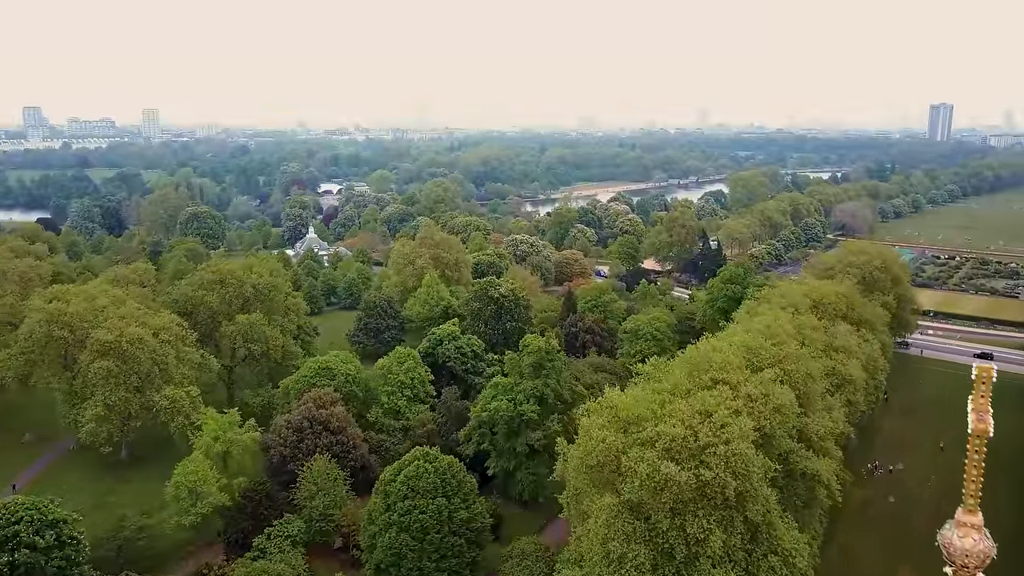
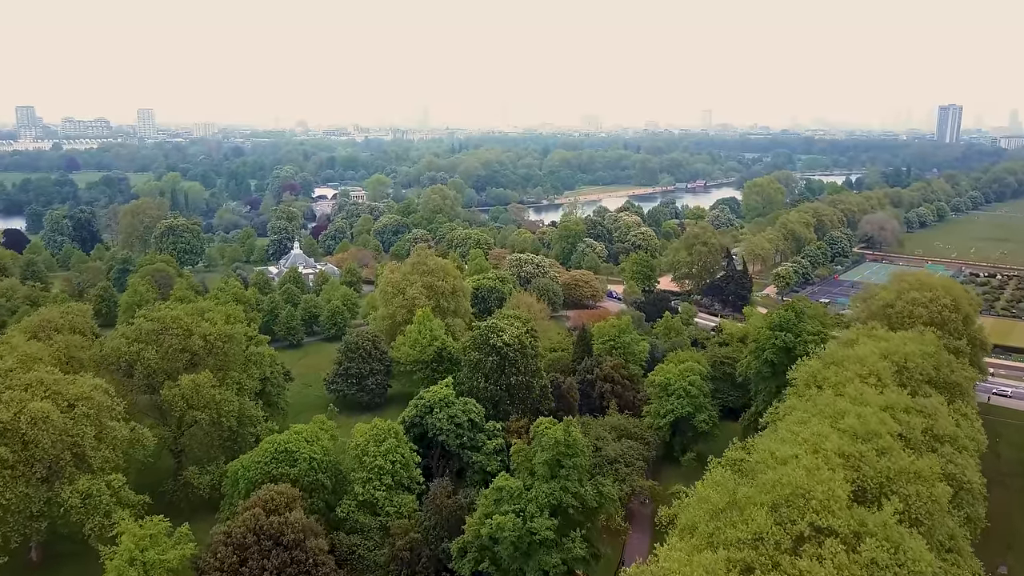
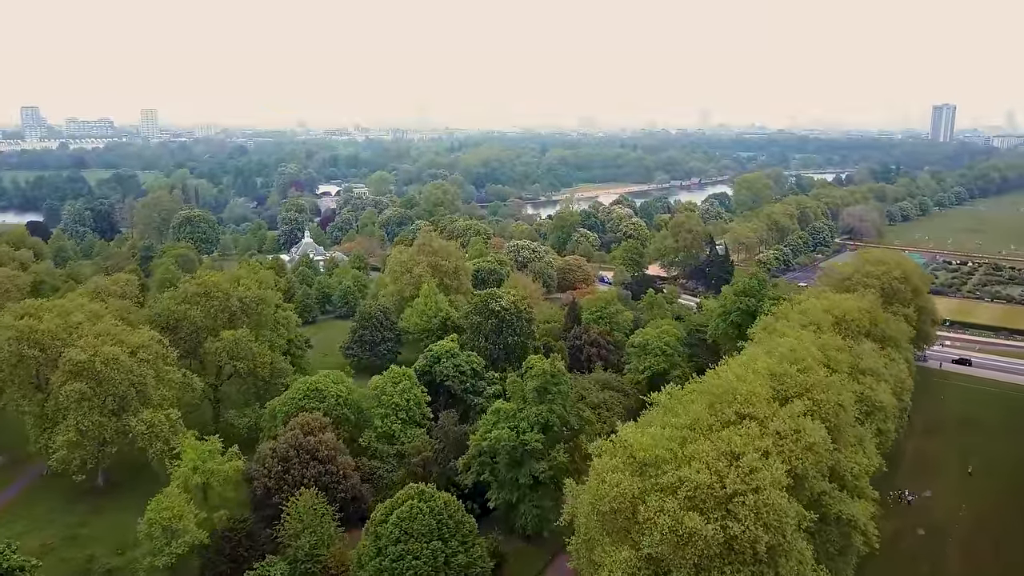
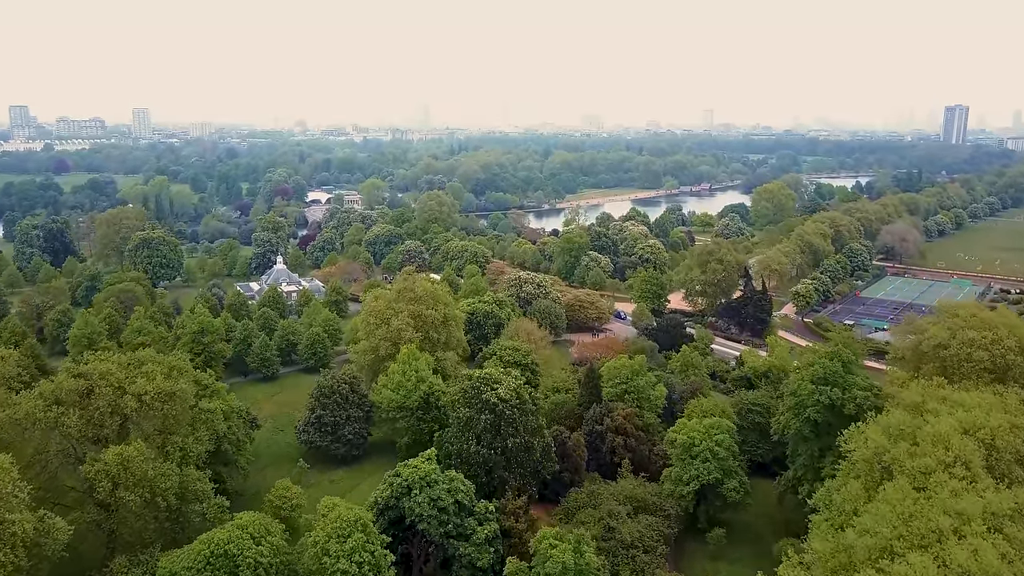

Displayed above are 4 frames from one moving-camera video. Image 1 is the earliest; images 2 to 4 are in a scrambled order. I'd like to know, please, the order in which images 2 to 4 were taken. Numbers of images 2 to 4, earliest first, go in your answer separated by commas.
3, 2, 4
